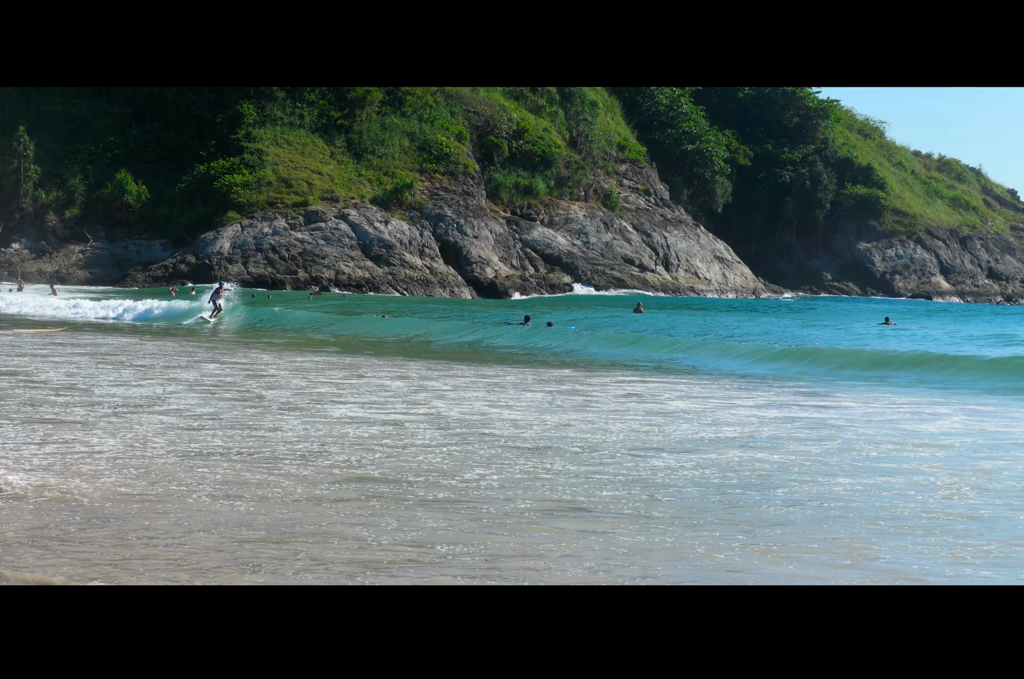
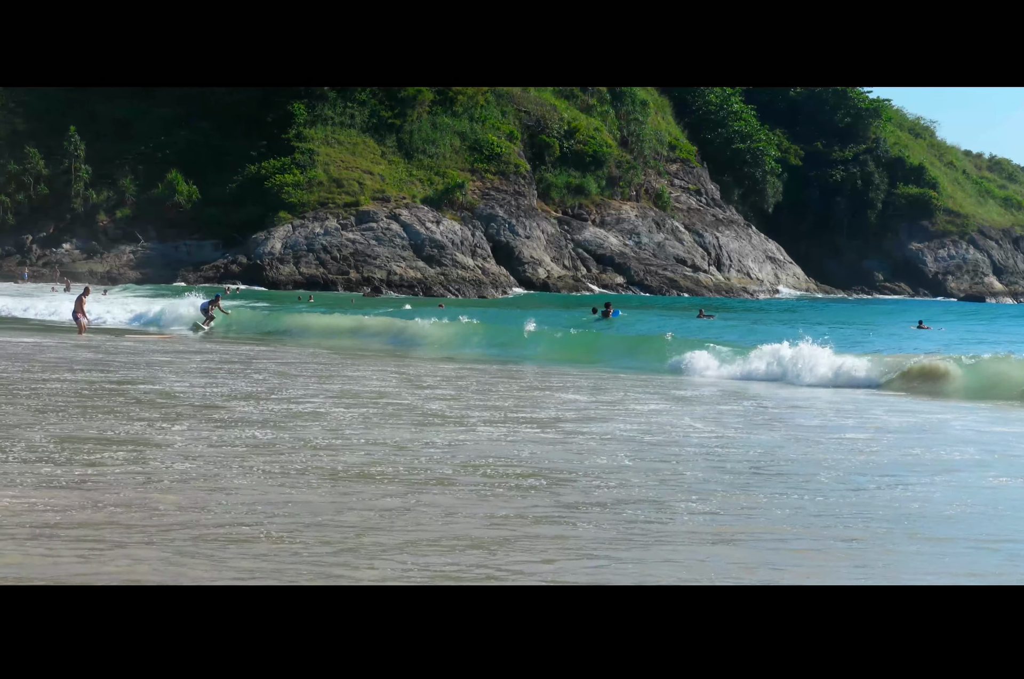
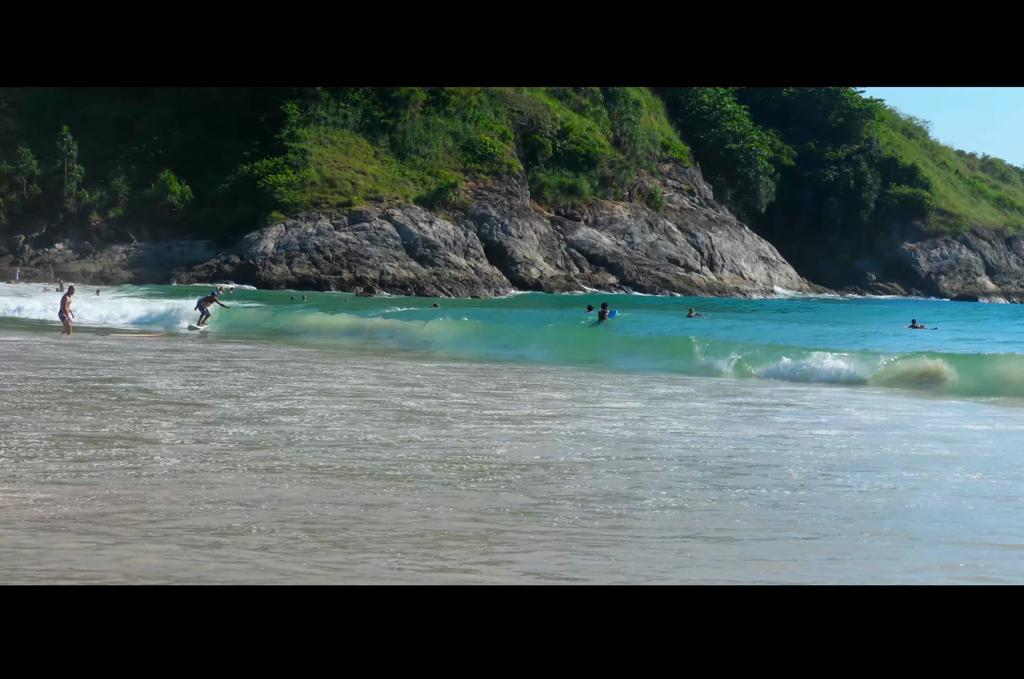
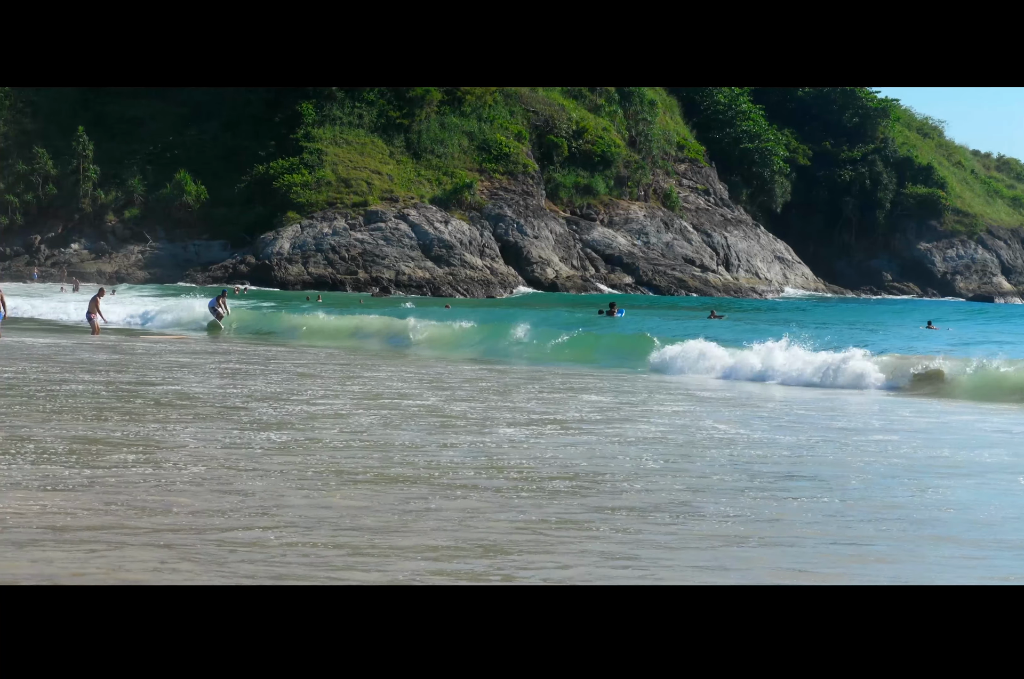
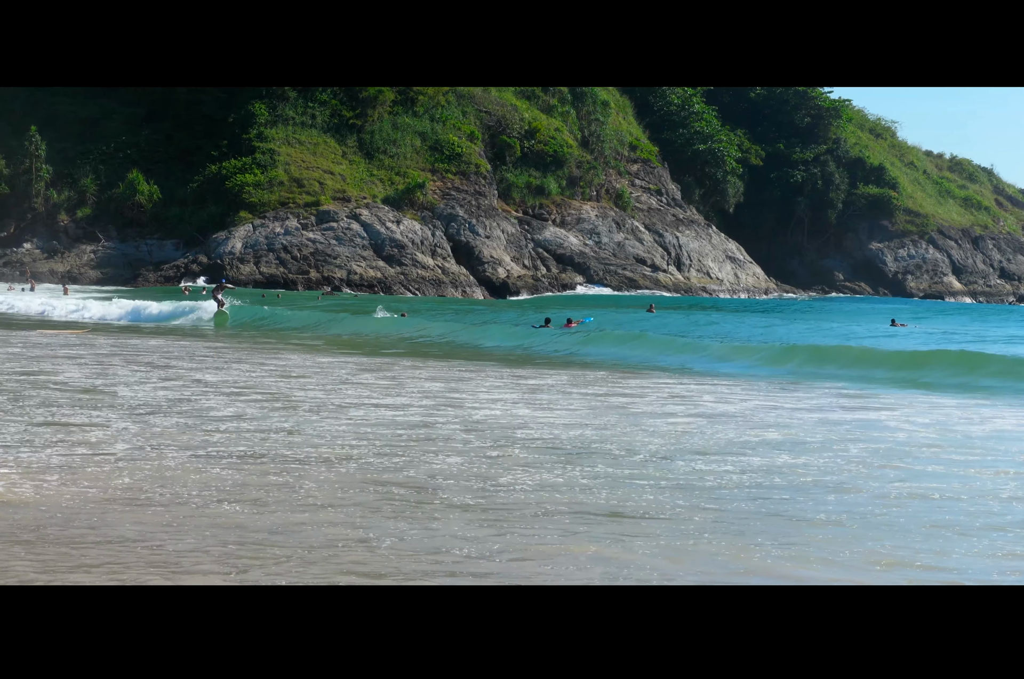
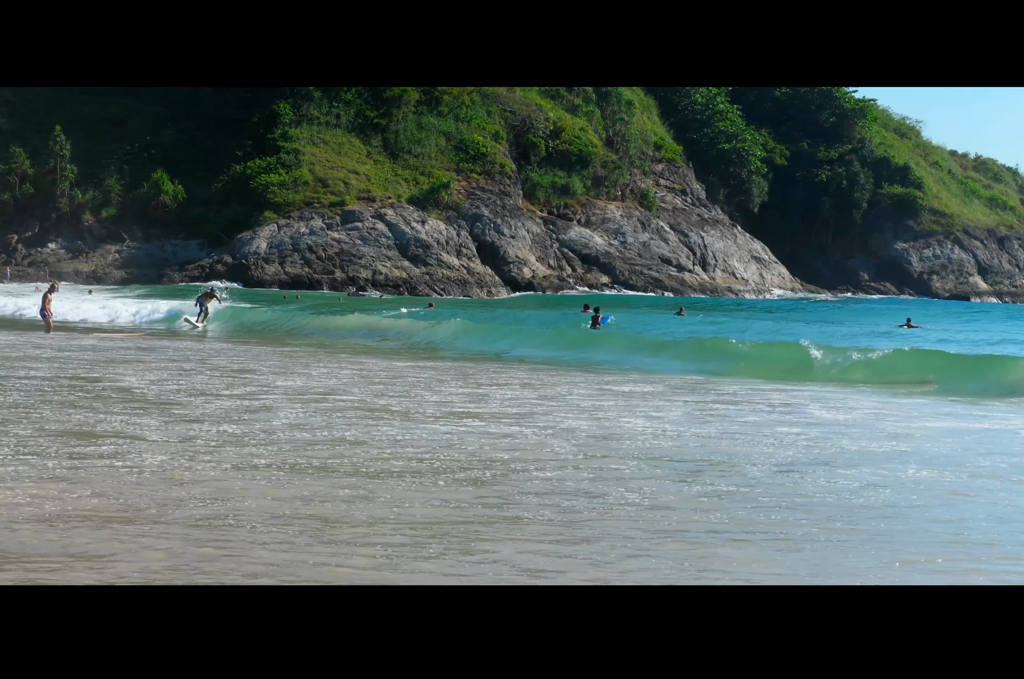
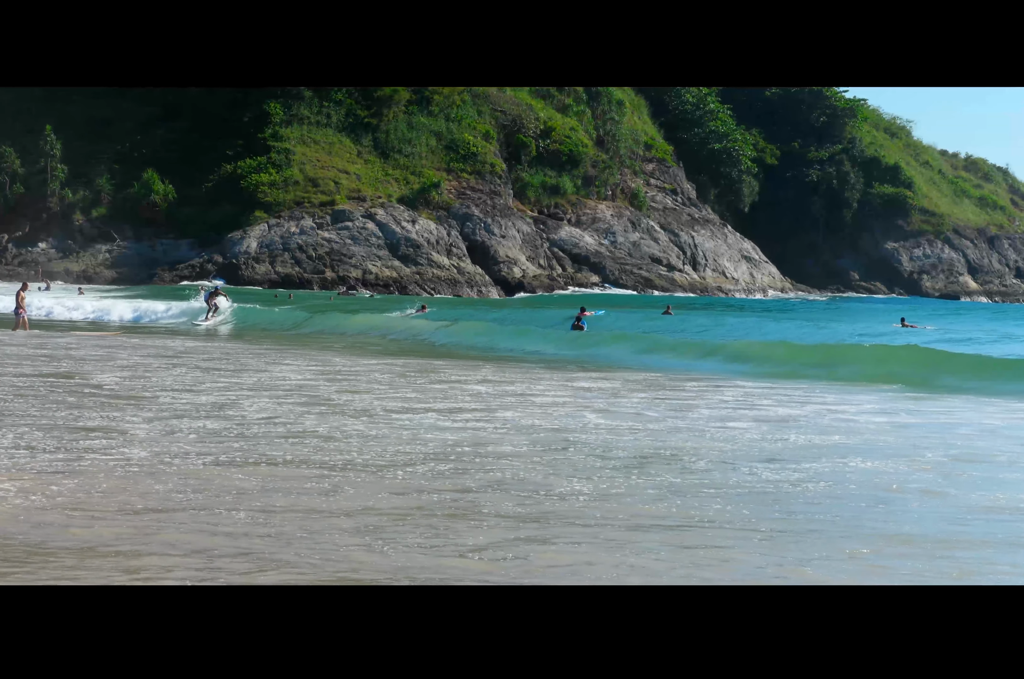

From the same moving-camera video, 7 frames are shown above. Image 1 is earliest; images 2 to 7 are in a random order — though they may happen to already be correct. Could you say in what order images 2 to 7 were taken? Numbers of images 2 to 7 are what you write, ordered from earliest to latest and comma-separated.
5, 7, 6, 3, 2, 4
